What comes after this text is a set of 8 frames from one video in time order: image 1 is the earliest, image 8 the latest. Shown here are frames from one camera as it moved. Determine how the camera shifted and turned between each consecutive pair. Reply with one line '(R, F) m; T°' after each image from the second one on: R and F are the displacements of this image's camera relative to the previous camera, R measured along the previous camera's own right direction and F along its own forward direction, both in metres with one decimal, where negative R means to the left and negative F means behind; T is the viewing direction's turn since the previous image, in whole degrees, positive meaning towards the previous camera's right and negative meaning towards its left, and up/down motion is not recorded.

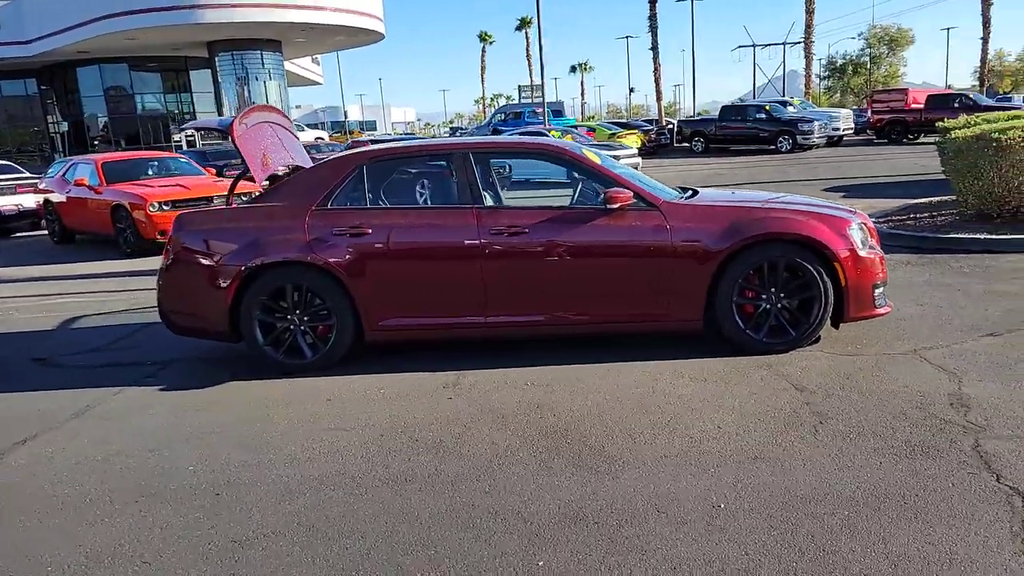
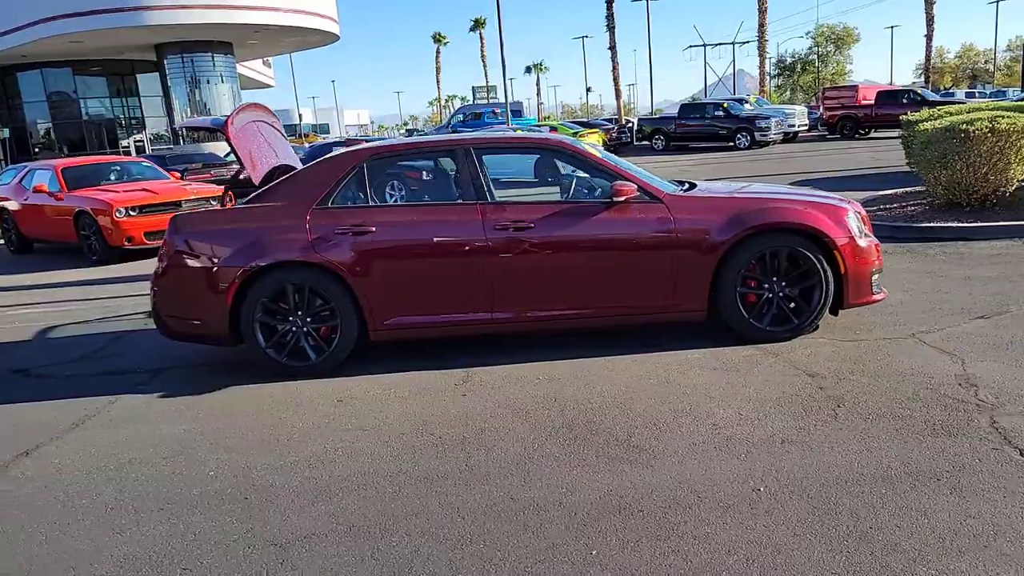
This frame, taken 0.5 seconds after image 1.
(-0.3, 0.0) m; +3°
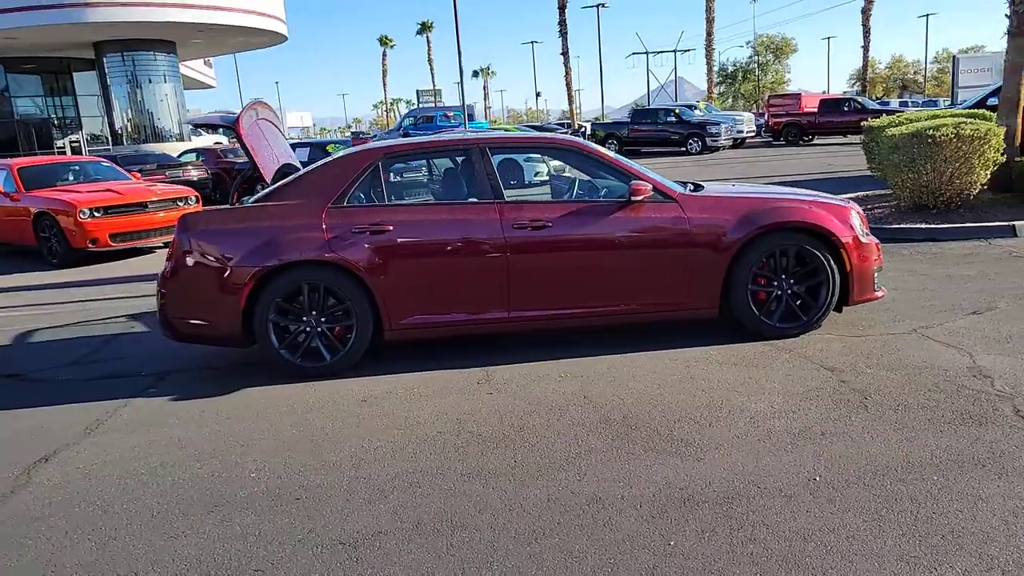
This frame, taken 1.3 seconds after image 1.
(-0.5, 0.0) m; +4°
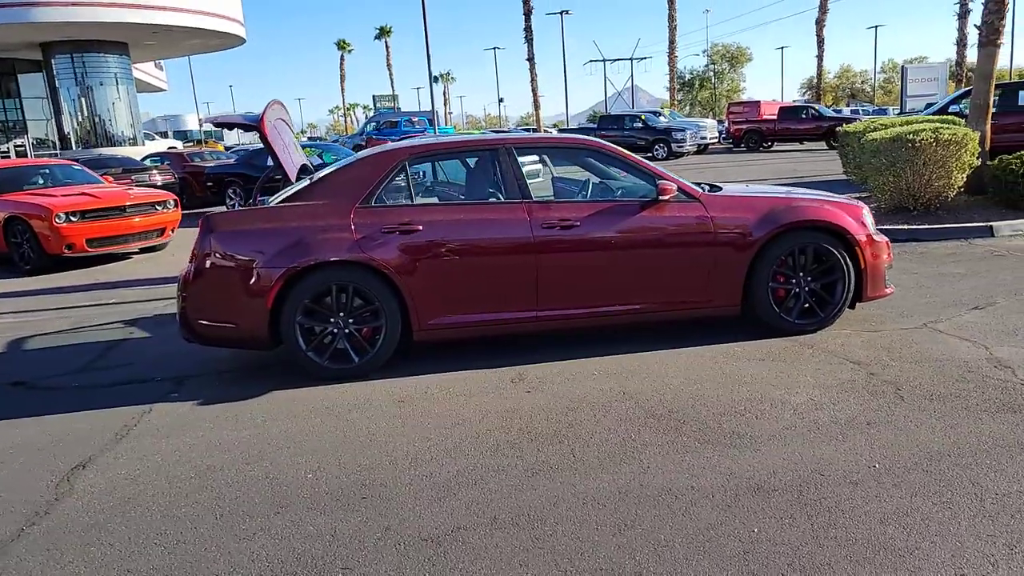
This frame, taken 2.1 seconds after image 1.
(-0.5, 0.0) m; +3°
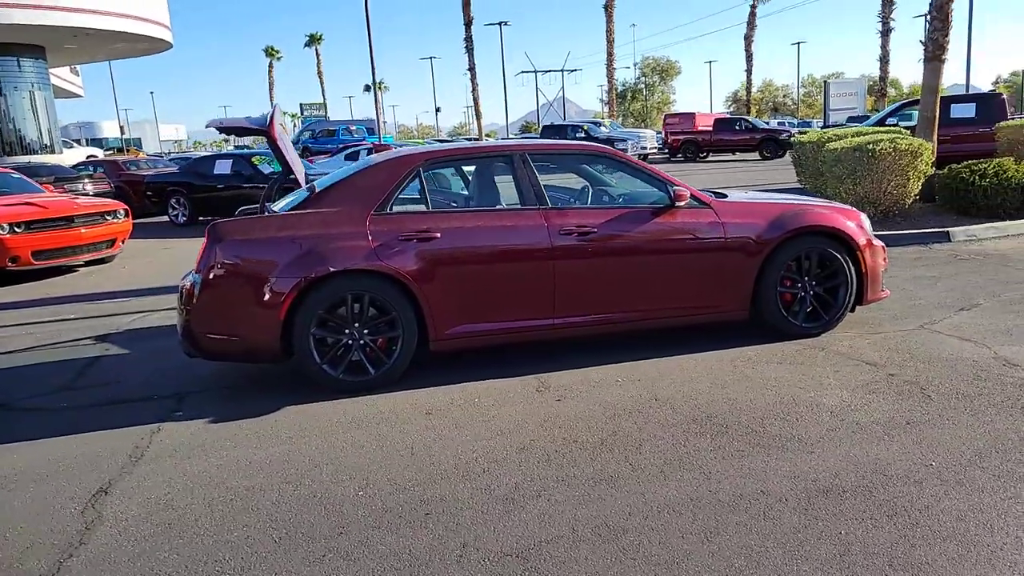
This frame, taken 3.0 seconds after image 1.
(-0.6, +0.1) m; +5°
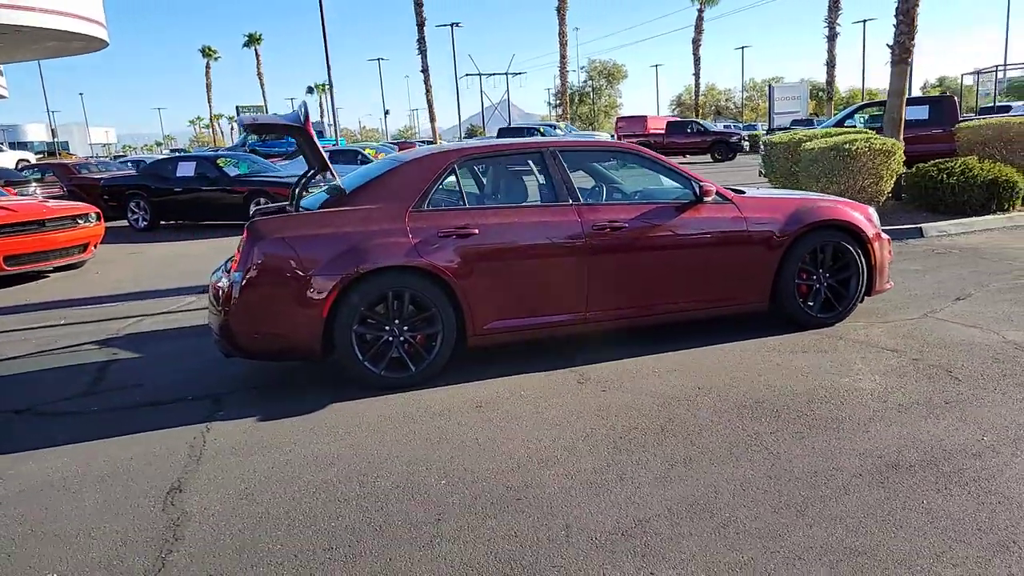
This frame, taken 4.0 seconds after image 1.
(-0.6, -0.1) m; +4°
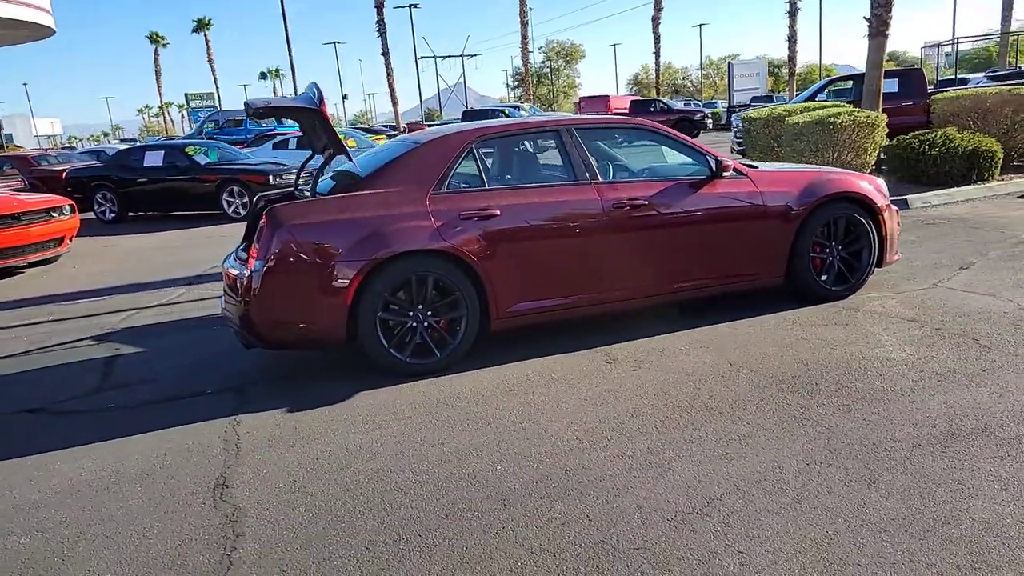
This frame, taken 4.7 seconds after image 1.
(-0.4, +0.1) m; +3°
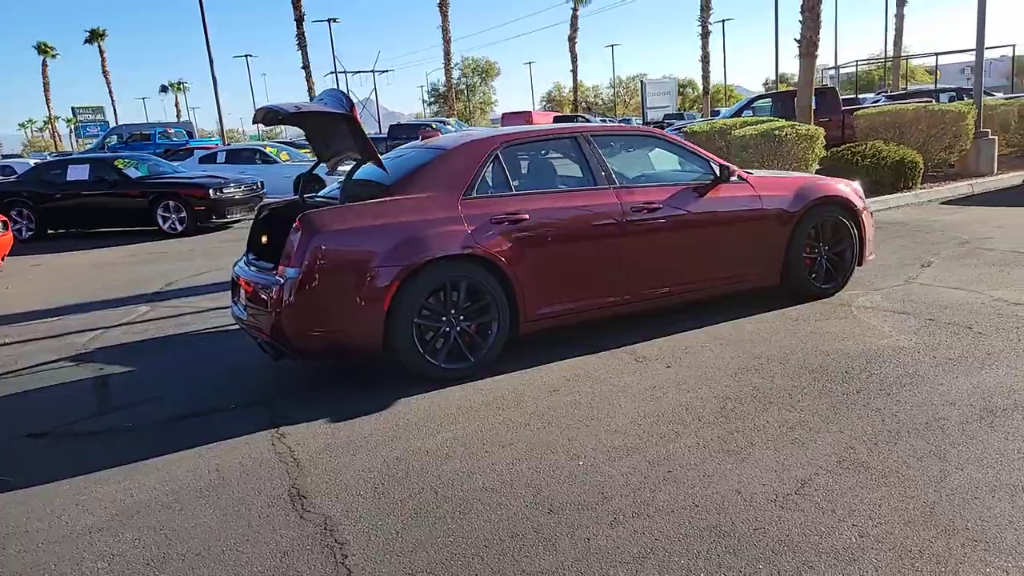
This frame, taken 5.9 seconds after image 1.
(-0.7, 0.0) m; +6°
